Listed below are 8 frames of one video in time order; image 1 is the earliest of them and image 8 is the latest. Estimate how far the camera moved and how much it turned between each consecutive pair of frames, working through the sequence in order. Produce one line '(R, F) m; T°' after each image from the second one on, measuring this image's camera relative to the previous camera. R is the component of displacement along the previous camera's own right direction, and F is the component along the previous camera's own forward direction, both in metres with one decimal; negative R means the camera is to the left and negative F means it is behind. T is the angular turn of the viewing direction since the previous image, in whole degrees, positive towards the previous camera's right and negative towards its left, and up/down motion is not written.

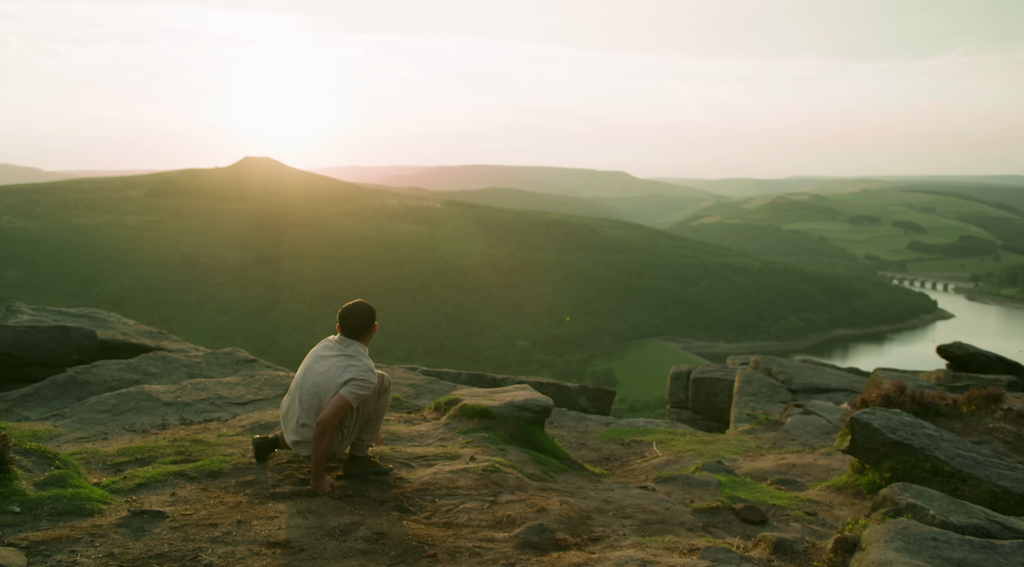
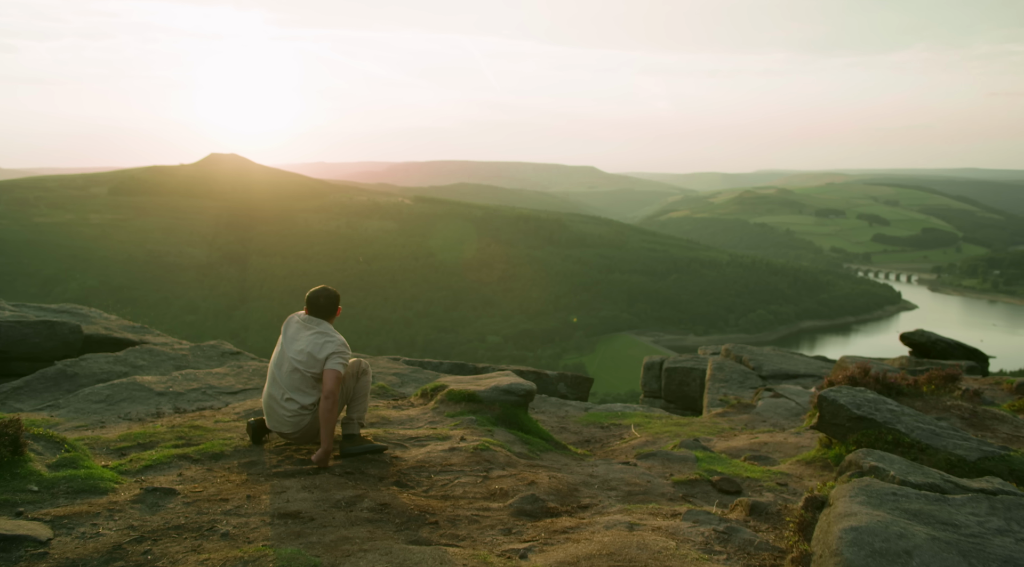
(-0.1, -0.3) m; +2°
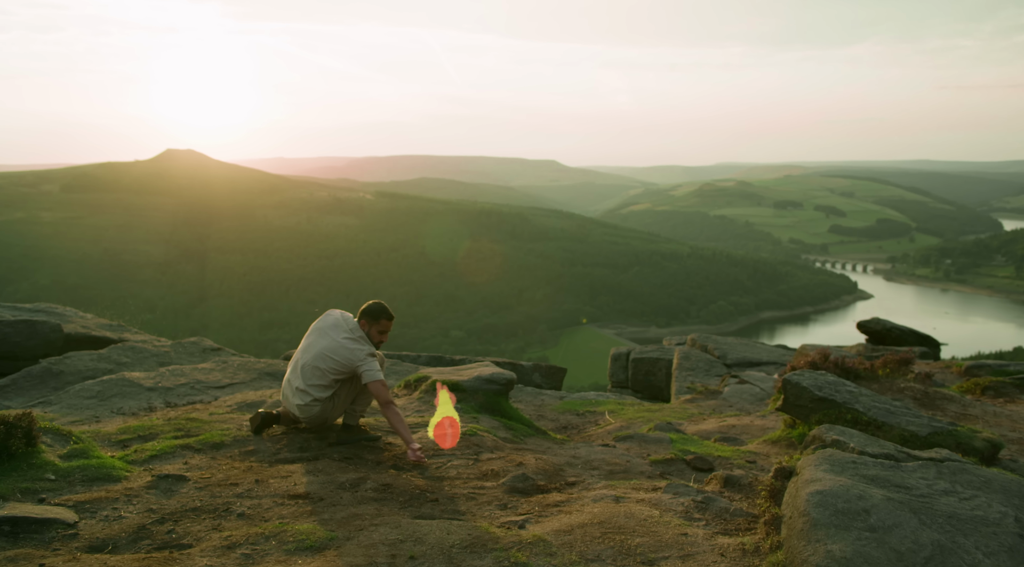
(-0.2, -0.4) m; +3°
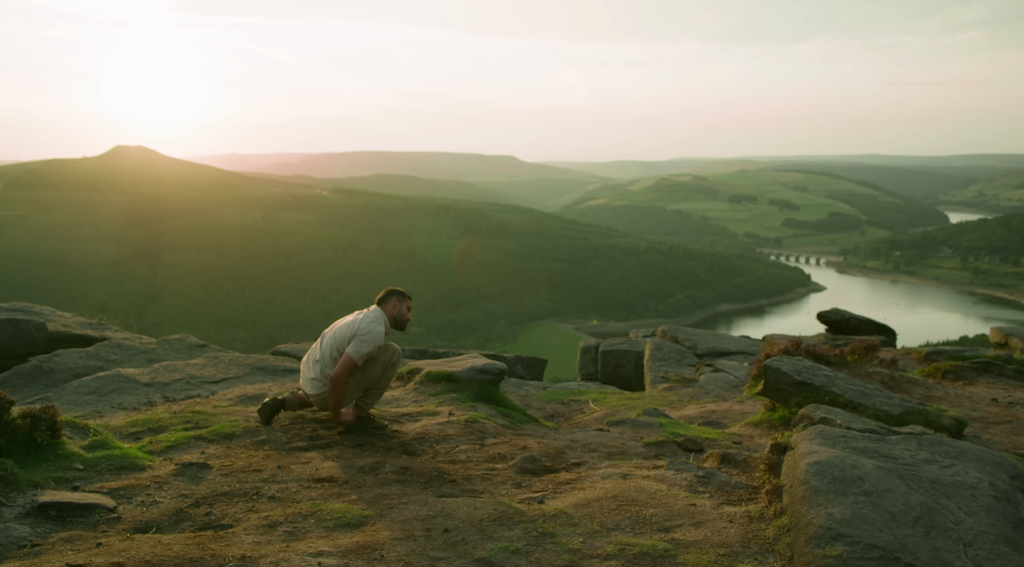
(-0.4, -0.3) m; +3°
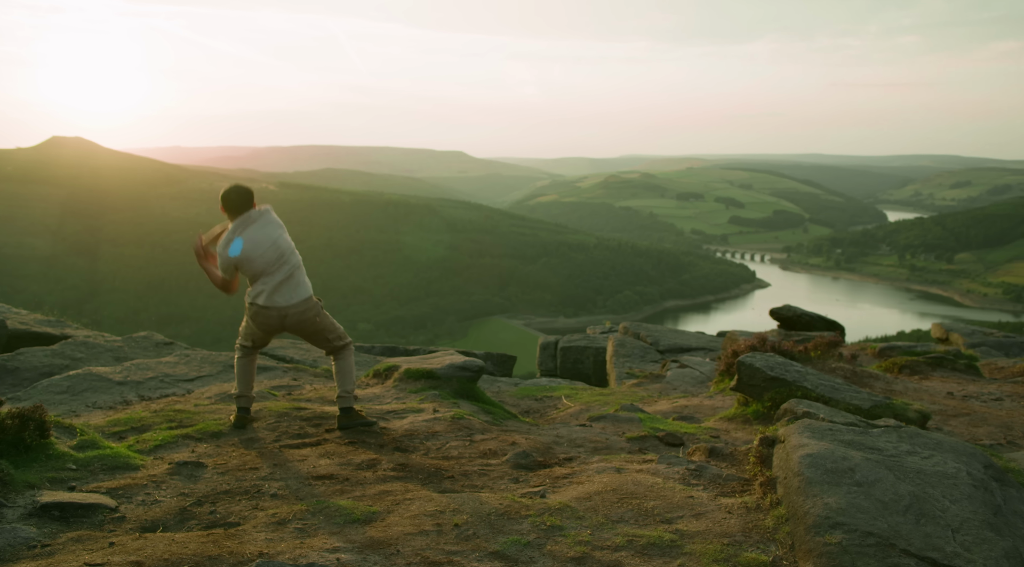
(-0.3, -0.1) m; +3°
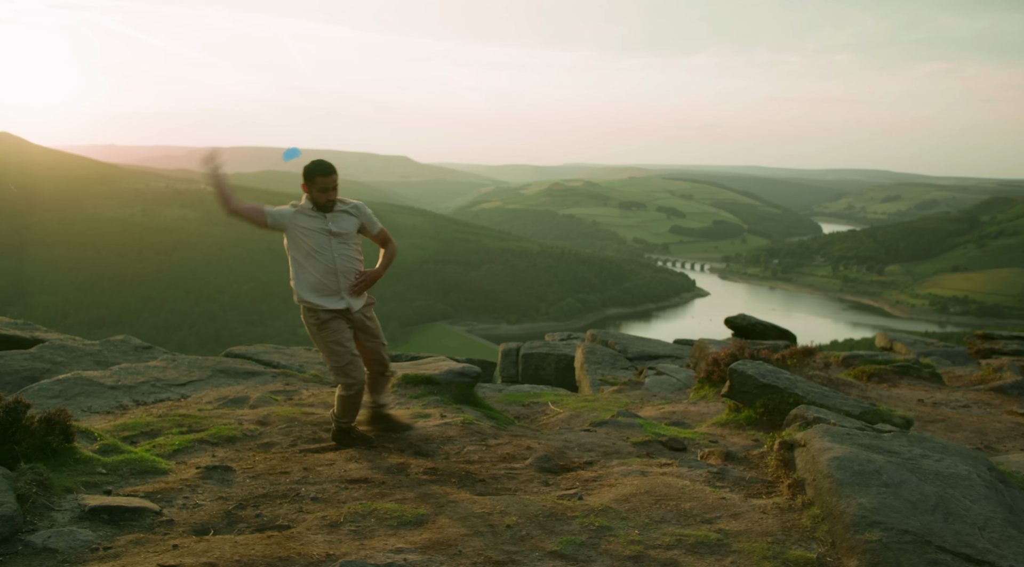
(-0.6, -0.1) m; +4°
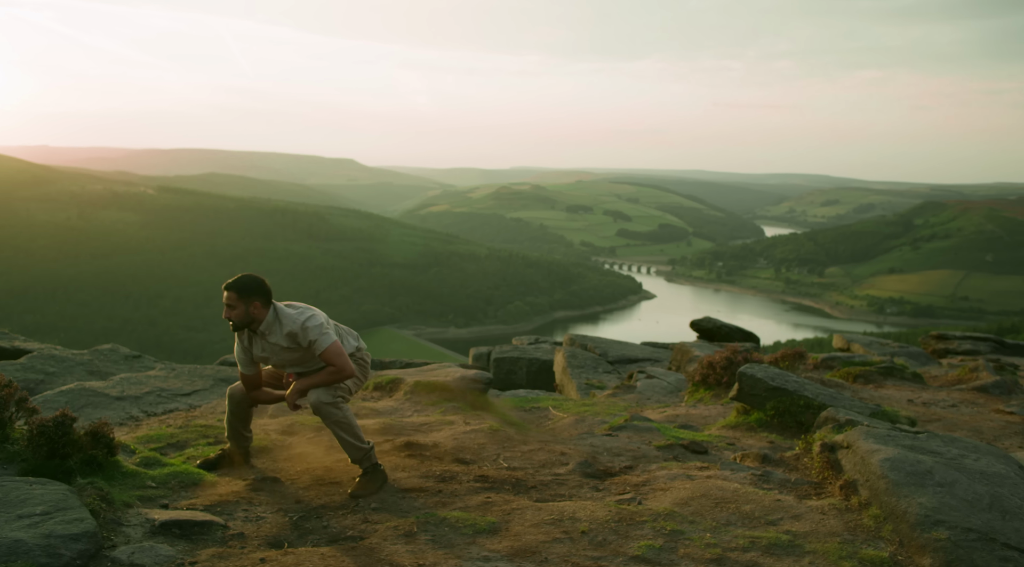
(-0.7, 0.0) m; +3°
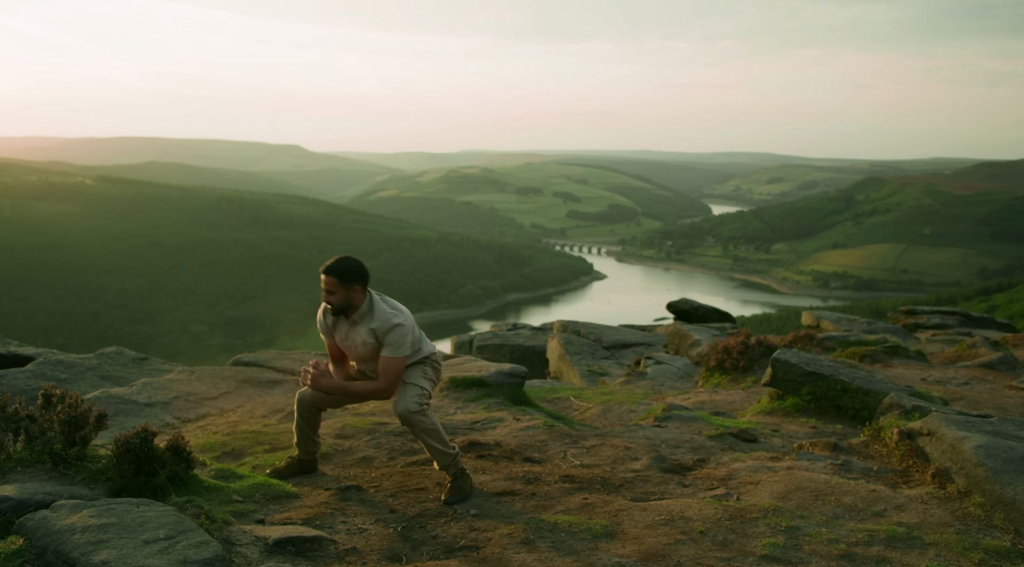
(-0.9, +0.2) m; +3°
